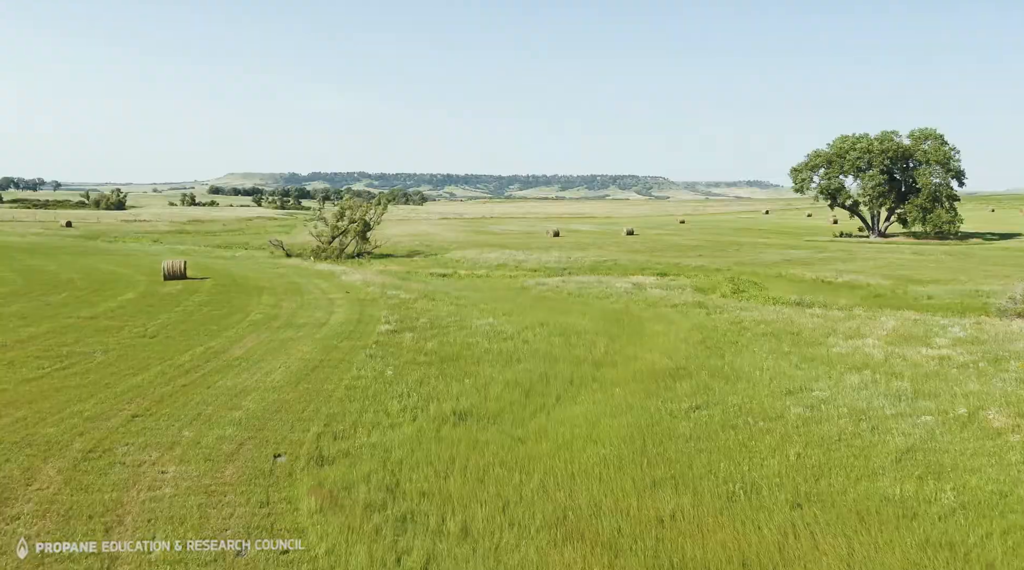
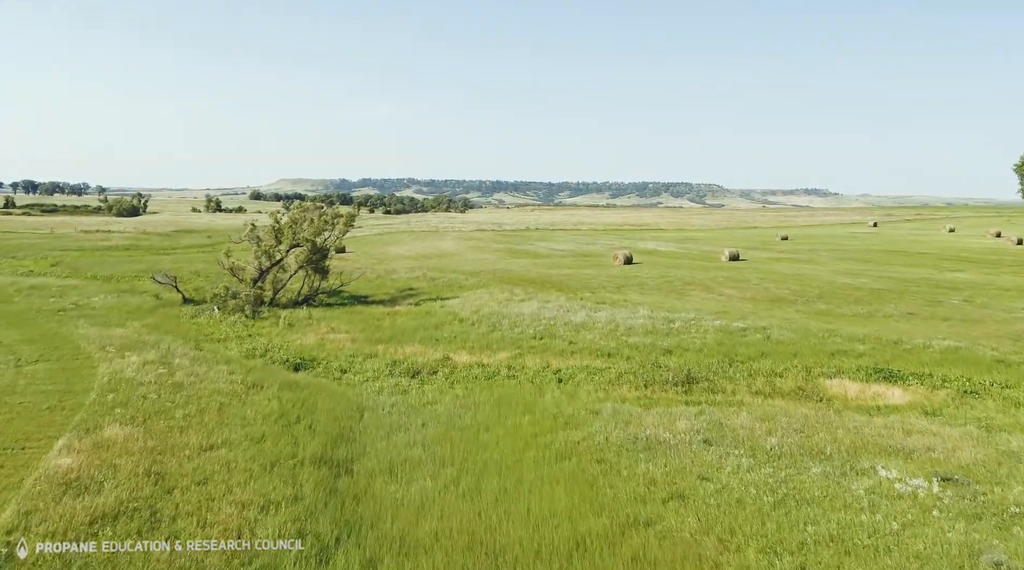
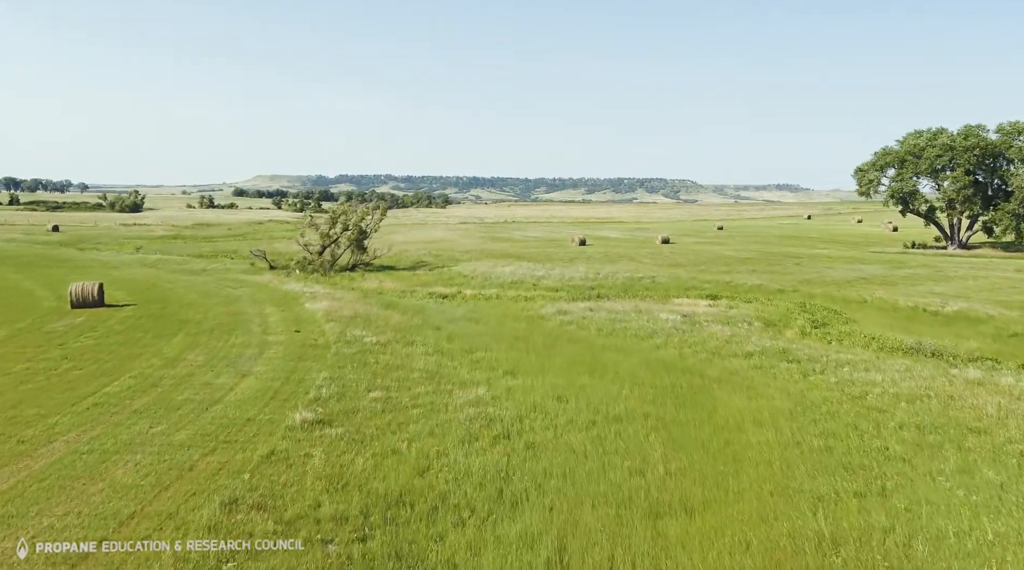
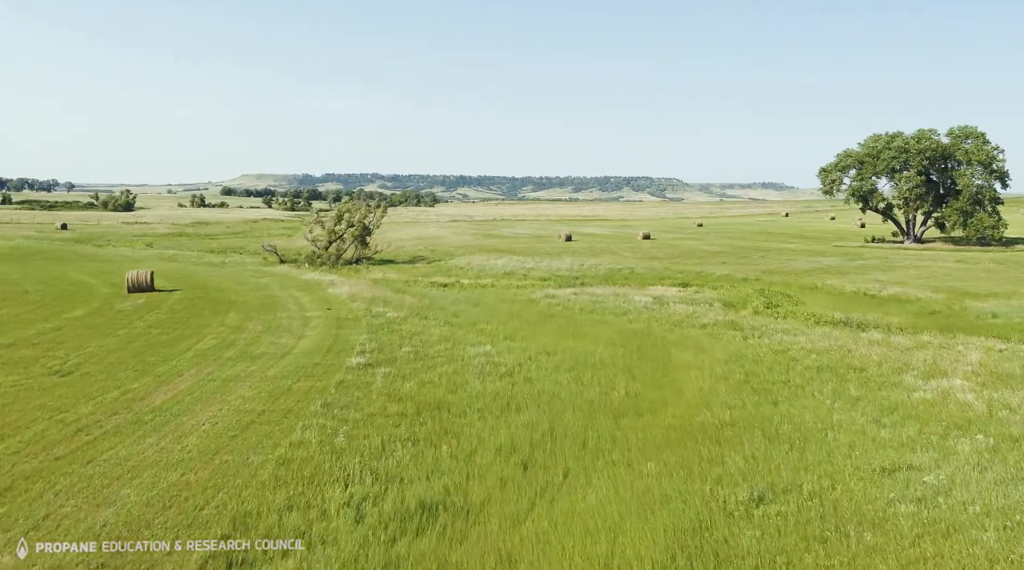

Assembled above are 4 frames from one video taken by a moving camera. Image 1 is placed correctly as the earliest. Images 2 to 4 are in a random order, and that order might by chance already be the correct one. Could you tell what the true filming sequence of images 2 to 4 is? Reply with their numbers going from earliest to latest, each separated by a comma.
4, 3, 2
